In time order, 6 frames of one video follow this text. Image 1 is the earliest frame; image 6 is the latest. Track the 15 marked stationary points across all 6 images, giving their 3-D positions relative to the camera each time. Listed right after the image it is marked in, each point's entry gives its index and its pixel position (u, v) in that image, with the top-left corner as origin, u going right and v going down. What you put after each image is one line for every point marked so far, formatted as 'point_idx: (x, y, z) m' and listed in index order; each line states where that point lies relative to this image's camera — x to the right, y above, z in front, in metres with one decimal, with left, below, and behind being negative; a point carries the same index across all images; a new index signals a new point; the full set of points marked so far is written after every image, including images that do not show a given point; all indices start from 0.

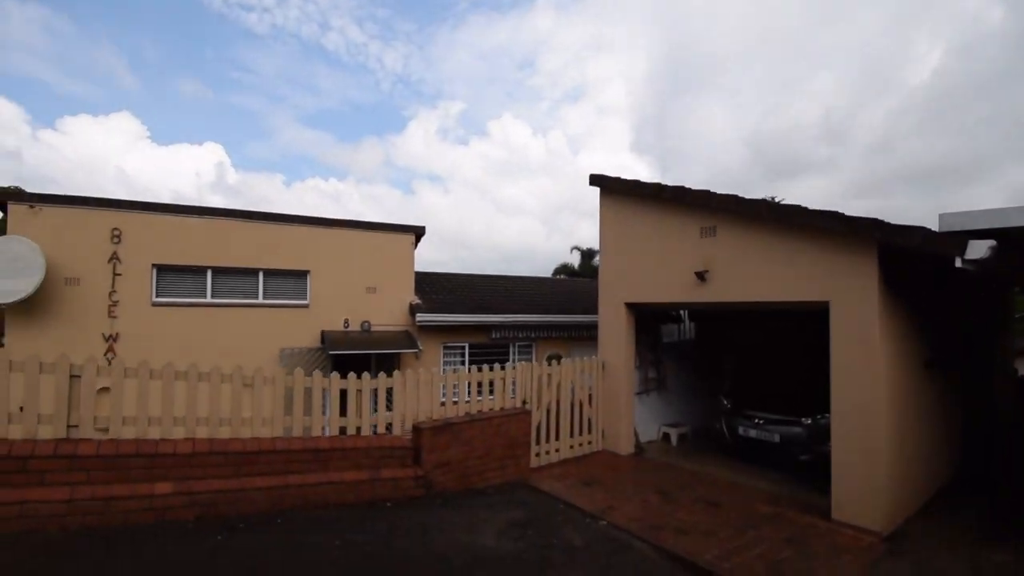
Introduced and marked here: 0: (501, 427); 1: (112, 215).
0: (-0.1, -2.0, +7.5) m
1: (-8.4, +1.5, +10.8) m
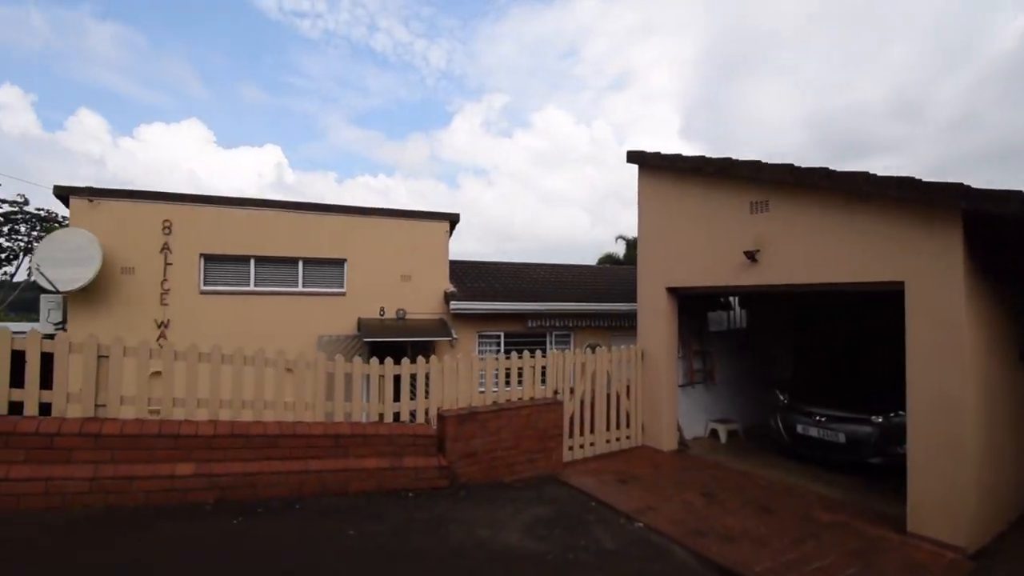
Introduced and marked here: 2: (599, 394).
0: (+0.3, -1.8, +7.0) m
1: (-7.6, +1.8, +11.2) m
2: (+1.4, -1.7, +8.2) m
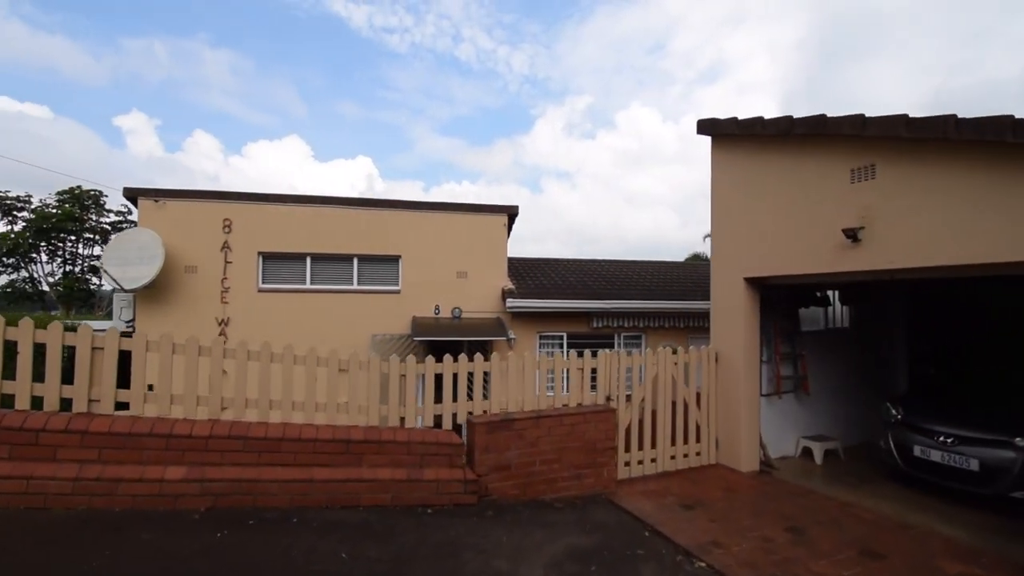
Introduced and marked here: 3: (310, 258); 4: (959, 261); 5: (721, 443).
0: (+0.8, -1.7, +6.1) m
1: (-6.4, +1.8, +11.4) m
2: (+2.0, -1.6, +7.1) m
3: (-4.6, +0.7, +11.8) m
4: (+4.3, +0.3, +4.9) m
5: (+3.0, -2.3, +7.5) m
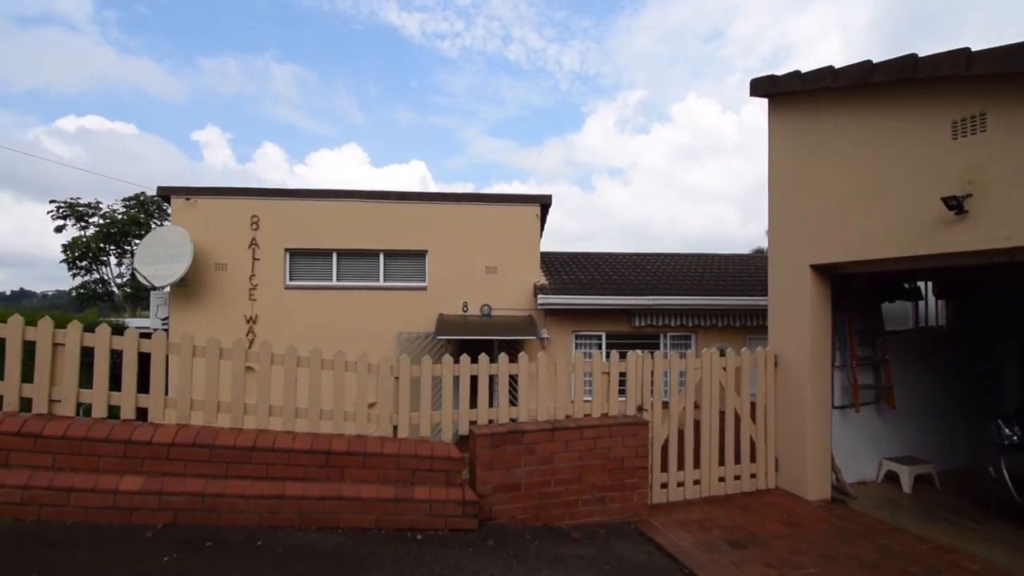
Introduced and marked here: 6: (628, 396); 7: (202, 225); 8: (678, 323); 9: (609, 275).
0: (+0.9, -1.6, +5.2) m
1: (-5.7, +1.9, +11.2) m
2: (+2.3, -1.4, +6.0) m
3: (-3.9, +0.7, +11.4) m
4: (+4.2, +0.4, +3.6) m
5: (+3.3, -2.1, +6.3) m
6: (+1.3, -1.2, +5.7) m
7: (-6.7, +1.4, +11.1) m
8: (+3.6, -0.8, +11.2) m
9: (+2.3, +0.3, +12.2) m
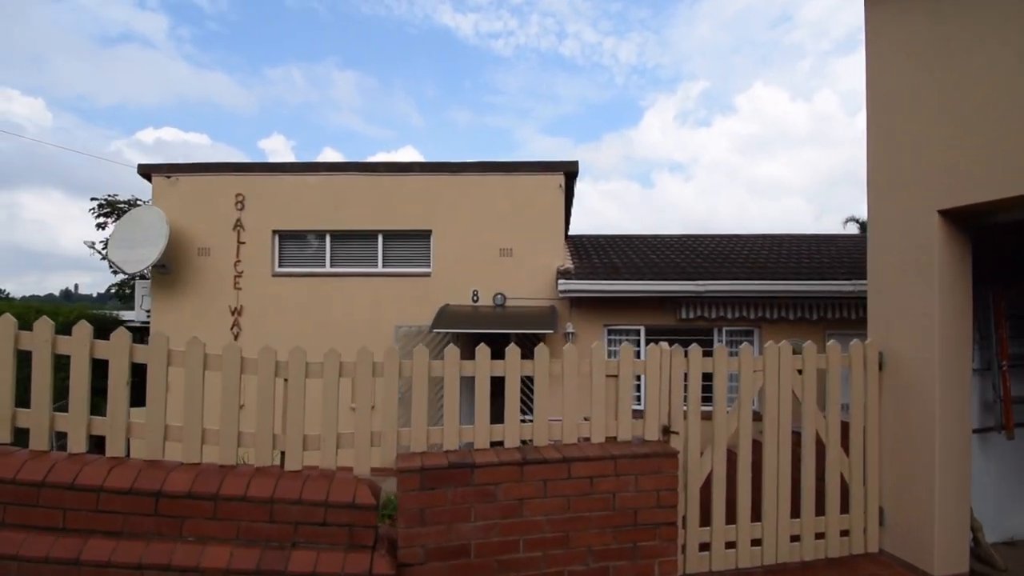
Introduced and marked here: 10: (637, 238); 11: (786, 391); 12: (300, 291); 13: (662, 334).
0: (+0.6, -1.3, +3.3) m
1: (-5.3, +2.1, +10.1) m
2: (+2.0, -1.2, +4.0) m
3: (-3.5, +1.0, +10.1) m
4: (+3.7, +0.7, +1.4) m
5: (+3.1, -1.8, +4.2) m
6: (+1.0, -0.9, +3.8) m
7: (-6.3, +1.6, +10.1) m
8: (+3.9, -0.5, +9.1) m
9: (+2.7, +0.6, +10.2) m
10: (+2.9, +1.1, +11.9) m
11: (+2.2, -0.8, +4.1) m
12: (-4.1, -0.1, +9.9) m
13: (+2.7, -0.8, +9.4) m
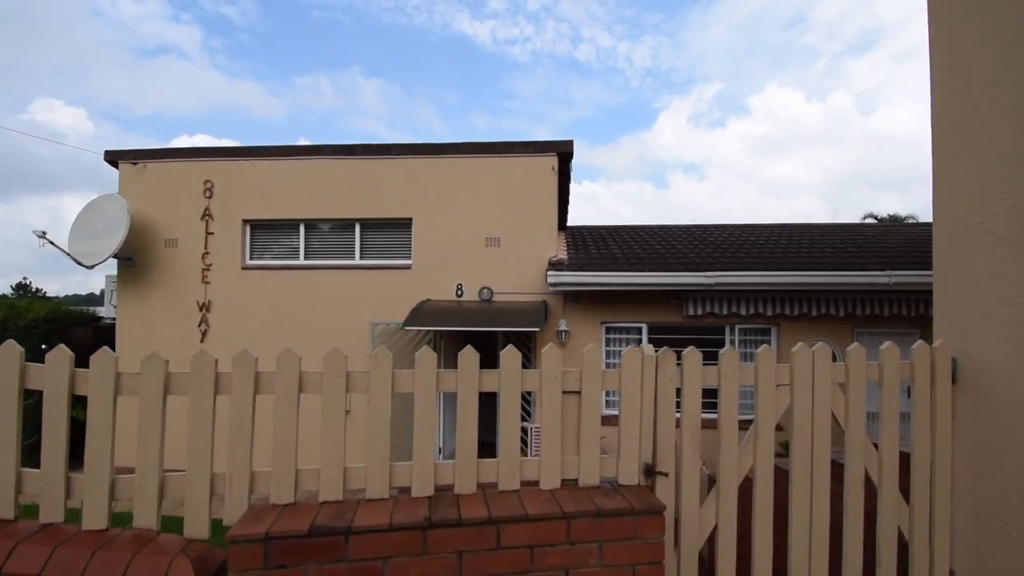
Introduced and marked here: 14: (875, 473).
0: (+0.2, -1.2, +2.3) m
1: (-5.5, +2.2, +9.2) m
2: (+1.6, -1.1, +2.9) m
3: (-3.7, +1.1, +9.2) m
4: (+3.2, +0.8, +0.2) m
5: (+2.7, -1.7, +3.1) m
6: (+0.6, -0.8, +2.7) m
7: (-6.5, +1.7, +9.2) m
8: (+3.7, -0.4, +7.9) m
9: (+2.5, +0.7, +9.0) m
10: (+2.7, +1.3, +10.7) m
11: (+1.8, -0.7, +3.0) m
12: (-4.2, +0.1, +9.0) m
13: (+2.5, -0.7, +8.2) m
14: (+2.2, -1.1, +3.0) m
